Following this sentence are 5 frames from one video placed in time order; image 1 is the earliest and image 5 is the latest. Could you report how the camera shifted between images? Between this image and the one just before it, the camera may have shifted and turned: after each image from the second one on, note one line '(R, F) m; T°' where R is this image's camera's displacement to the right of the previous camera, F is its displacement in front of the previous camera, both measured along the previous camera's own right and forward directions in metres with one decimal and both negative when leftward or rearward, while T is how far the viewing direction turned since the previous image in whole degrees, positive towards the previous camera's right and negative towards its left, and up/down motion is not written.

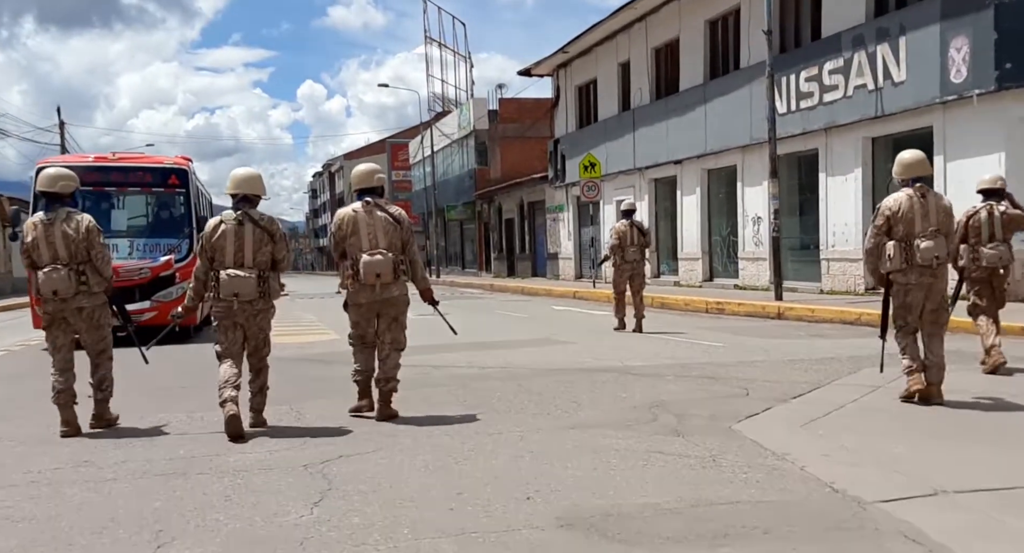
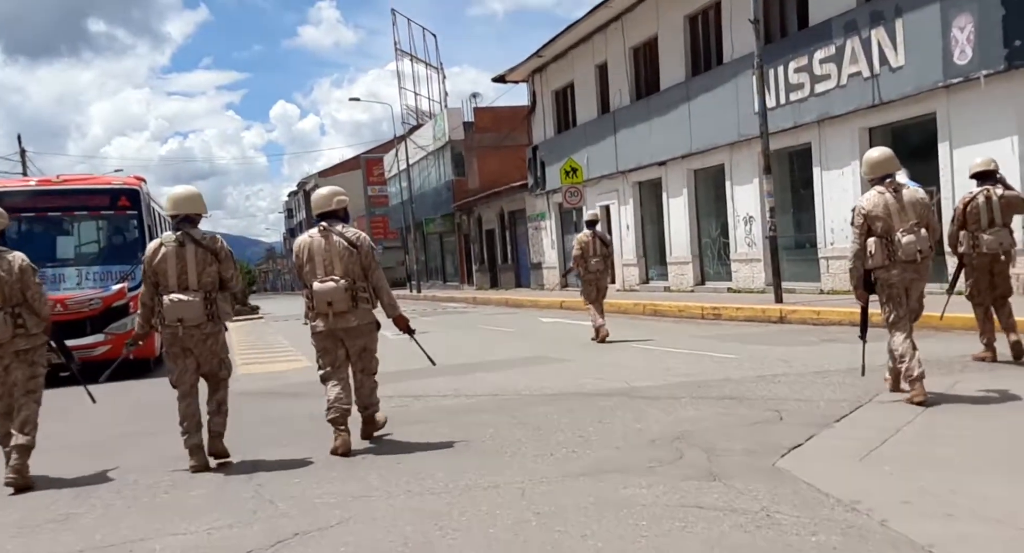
(-0.1, +1.2) m; +1°
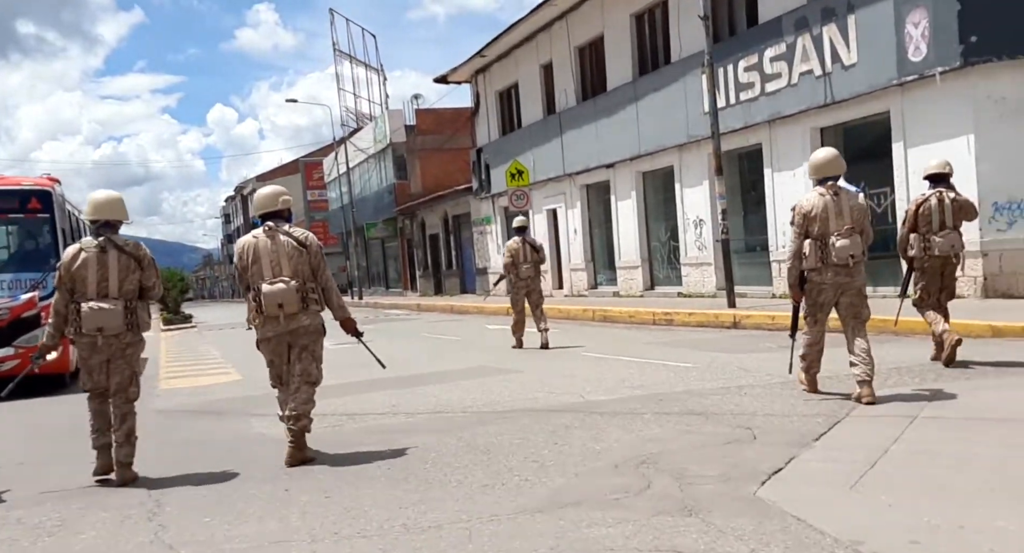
(0.0, +0.7) m; +3°
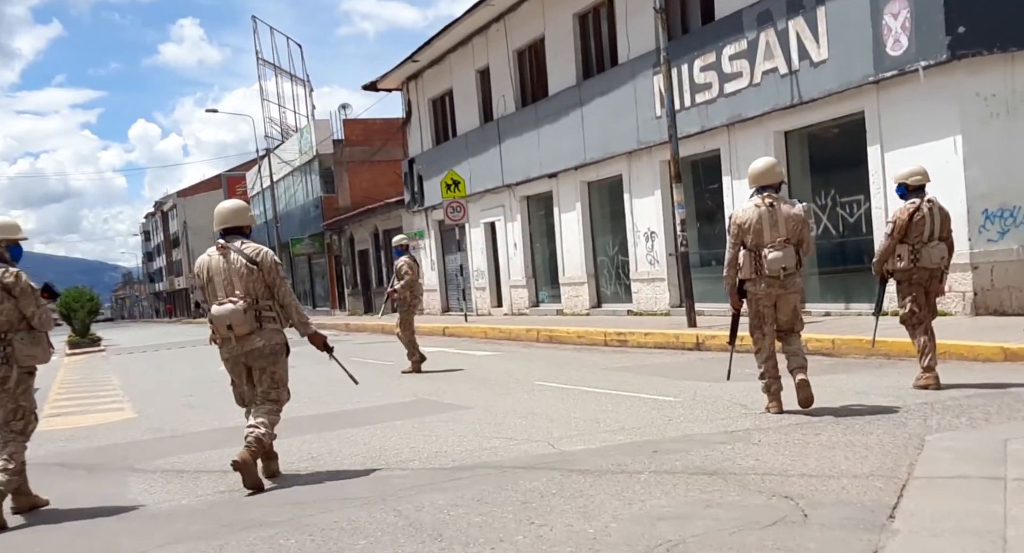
(-0.1, +1.8) m; +4°
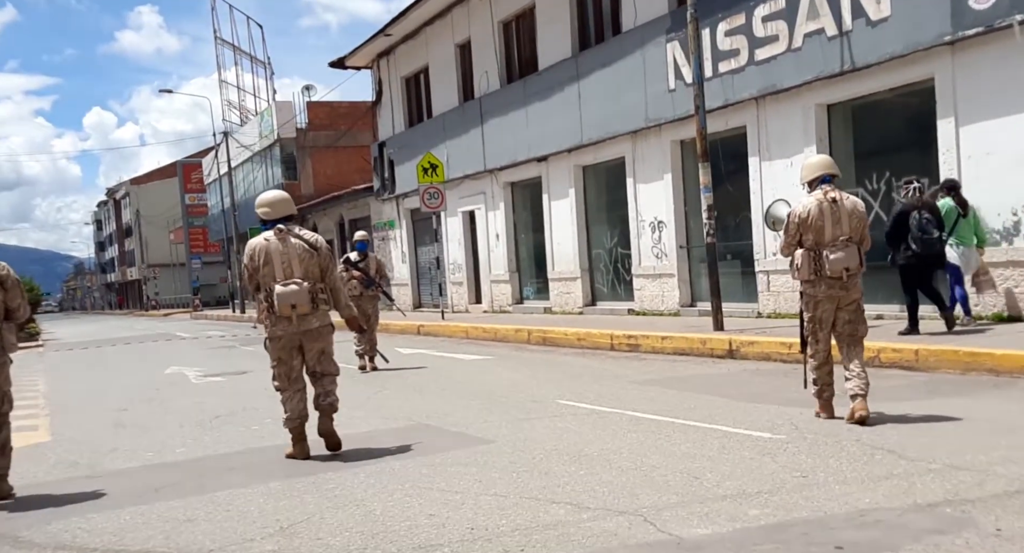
(-0.5, +2.4) m; +2°
